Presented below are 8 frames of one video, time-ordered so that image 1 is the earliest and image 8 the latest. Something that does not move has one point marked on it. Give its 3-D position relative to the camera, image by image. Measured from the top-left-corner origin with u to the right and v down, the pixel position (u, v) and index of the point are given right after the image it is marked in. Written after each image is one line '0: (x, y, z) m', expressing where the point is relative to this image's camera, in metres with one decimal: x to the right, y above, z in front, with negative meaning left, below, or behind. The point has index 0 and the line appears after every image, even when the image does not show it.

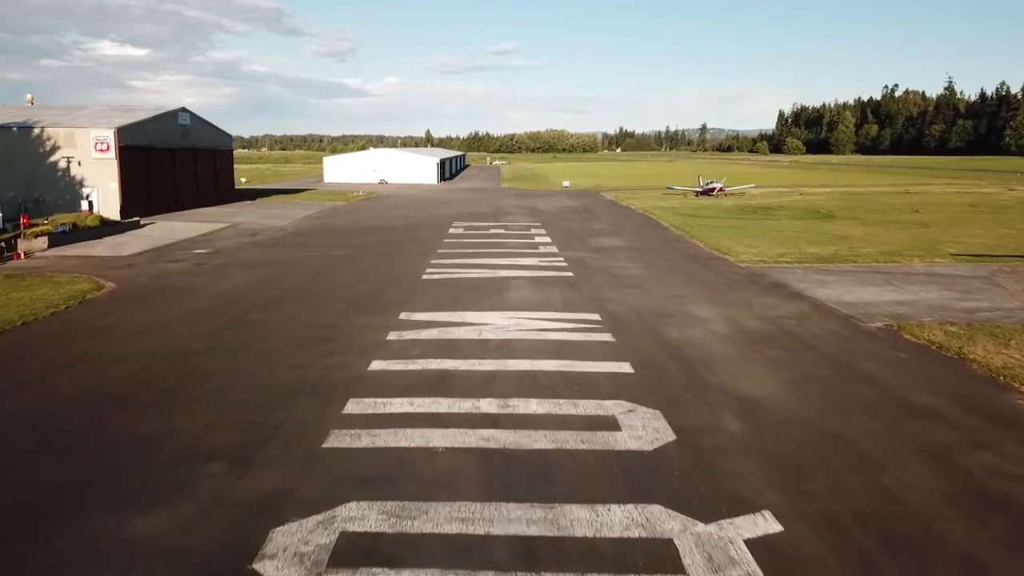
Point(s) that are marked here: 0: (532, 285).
0: (+0.4, +0.1, +18.5) m
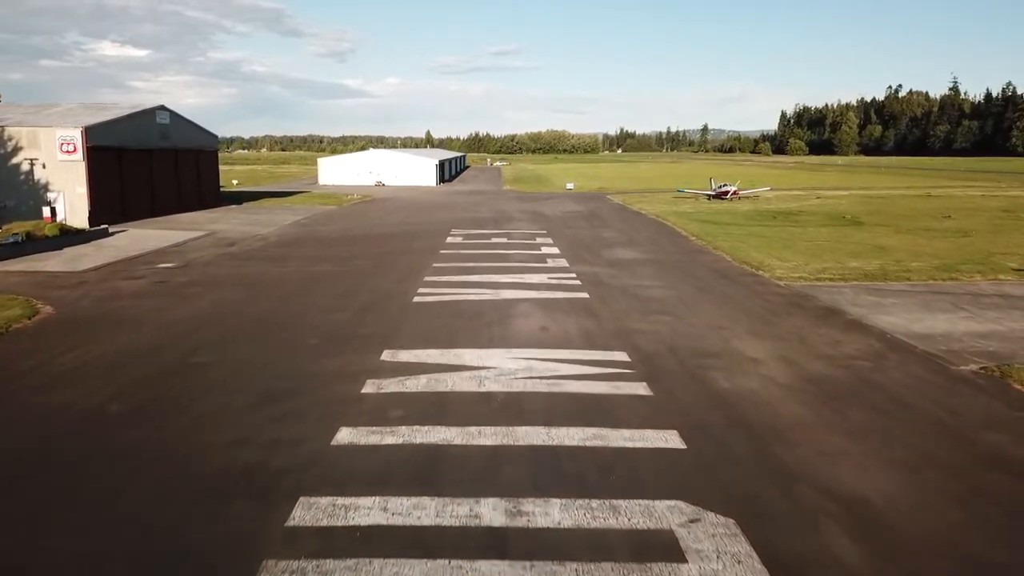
0: (+0.5, -0.4, +15.7) m
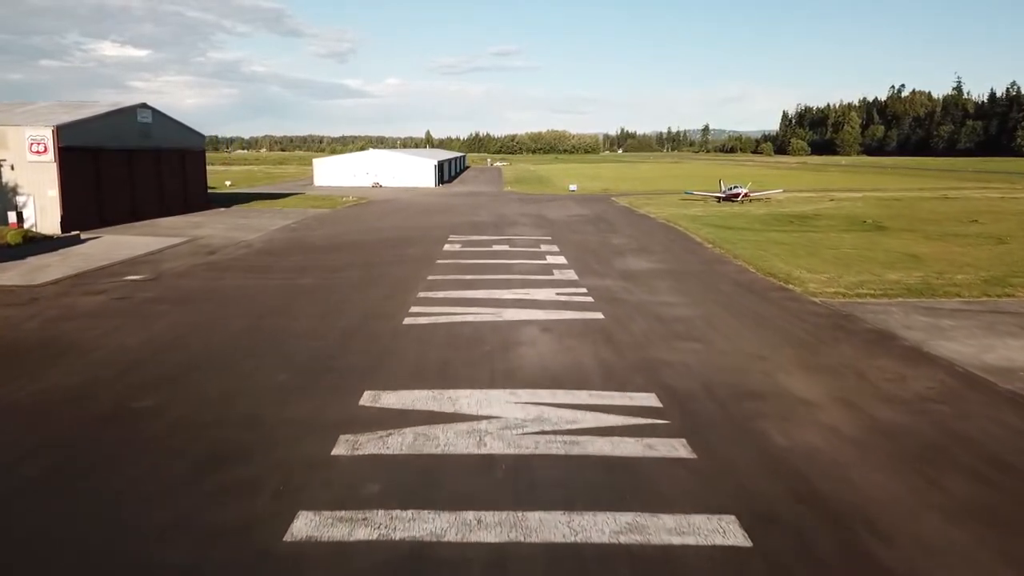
0: (+0.6, -0.7, +13.6) m
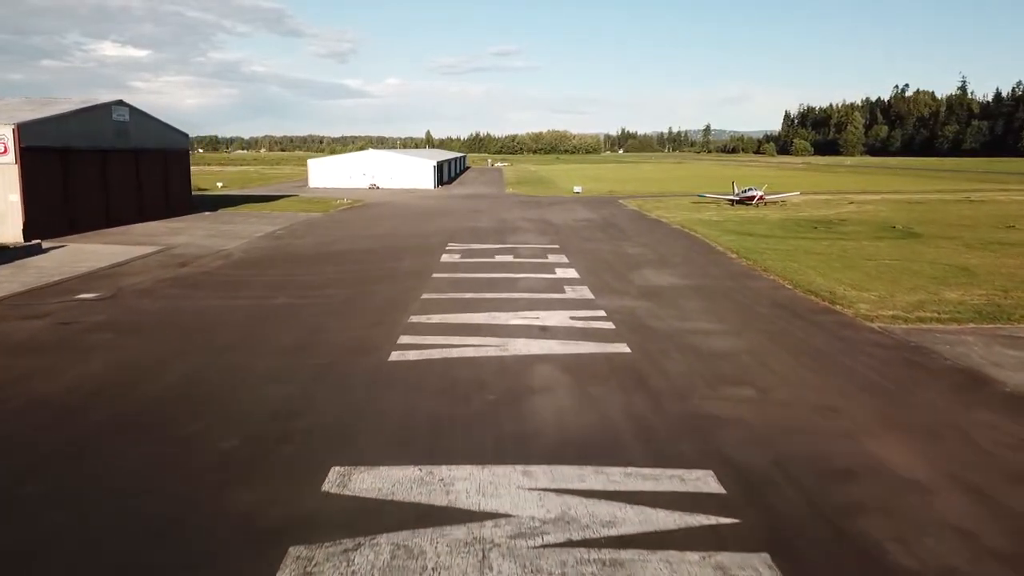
0: (+0.7, -1.1, +11.2) m
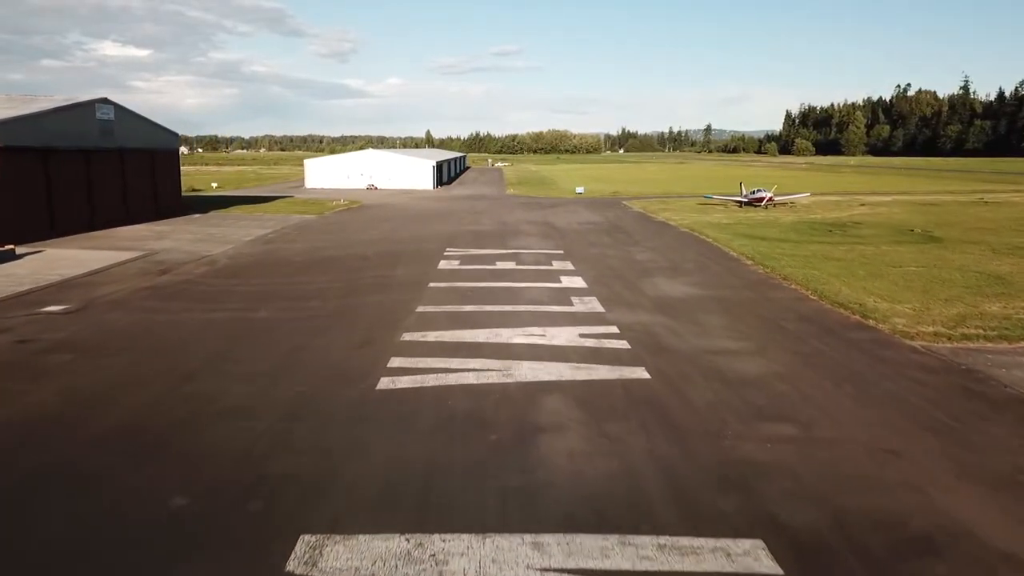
0: (+0.7, -1.3, +9.8) m
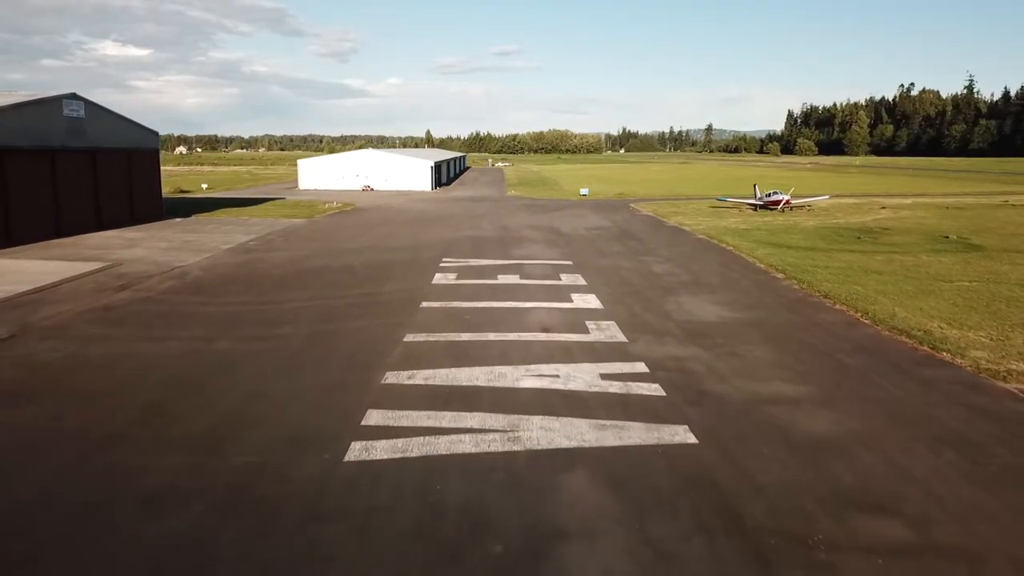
0: (+0.8, -1.6, +7.3) m
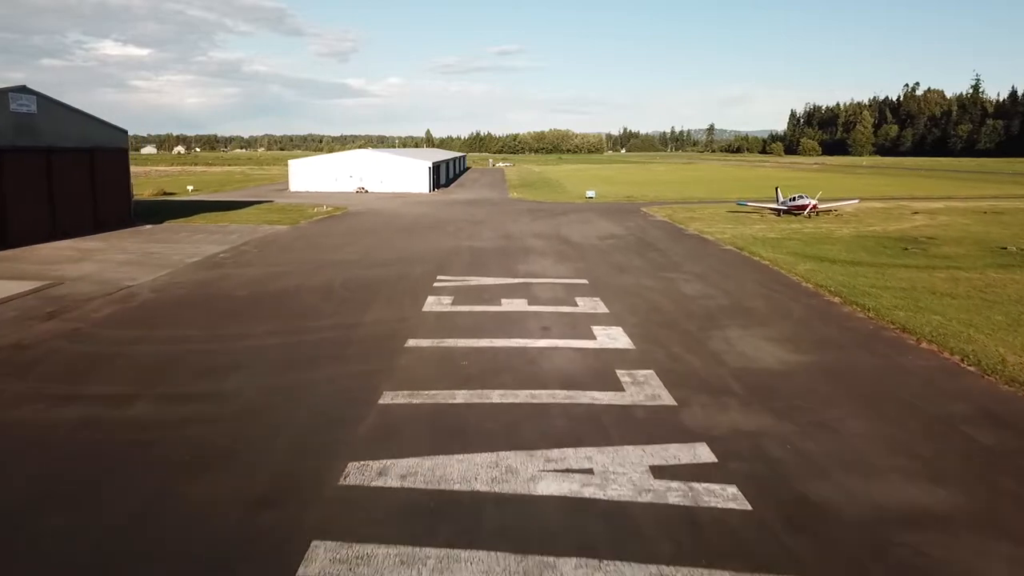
0: (+0.9, -2.1, +4.1) m
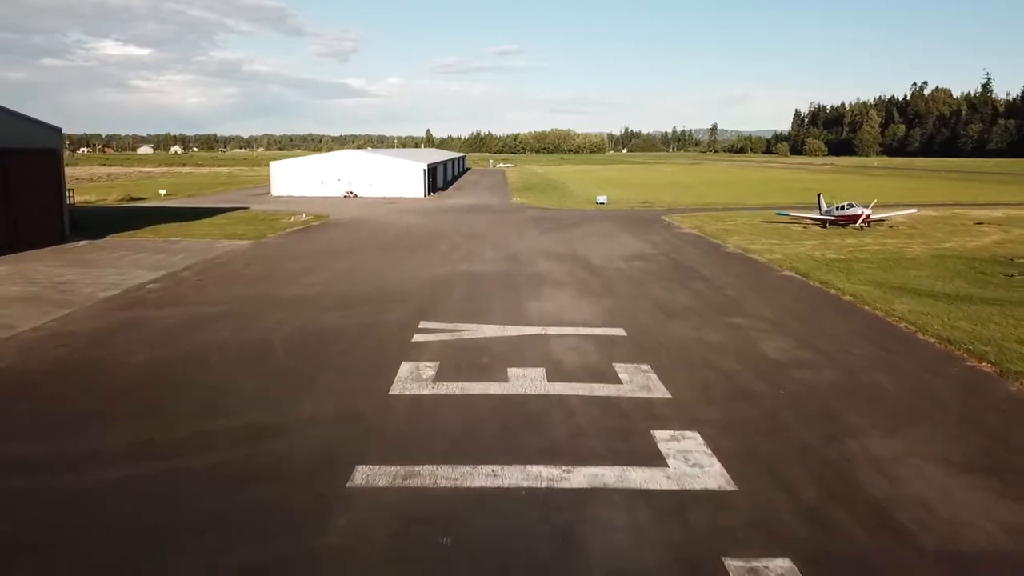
0: (+1.1, -3.0, -1.2) m
